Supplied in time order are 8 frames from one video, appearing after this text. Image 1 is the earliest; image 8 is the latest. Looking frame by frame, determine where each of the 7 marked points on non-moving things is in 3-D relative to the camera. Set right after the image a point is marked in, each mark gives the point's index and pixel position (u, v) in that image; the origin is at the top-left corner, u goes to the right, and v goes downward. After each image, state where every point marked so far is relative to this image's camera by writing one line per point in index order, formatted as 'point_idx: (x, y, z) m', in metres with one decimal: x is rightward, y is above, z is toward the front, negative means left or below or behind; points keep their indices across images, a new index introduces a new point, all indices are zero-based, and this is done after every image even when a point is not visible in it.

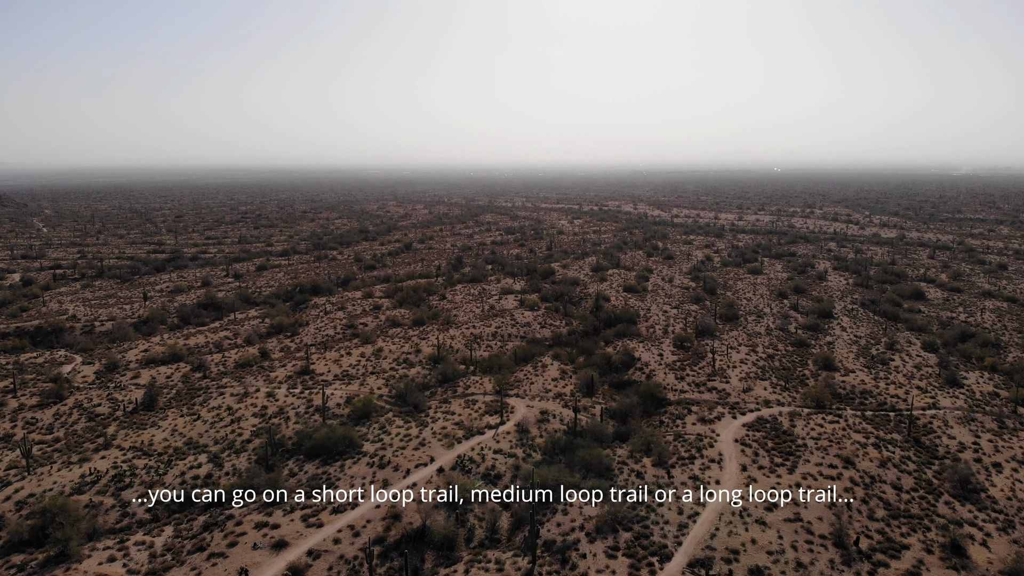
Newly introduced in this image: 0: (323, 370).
0: (-3.1, -1.4, +15.7) m
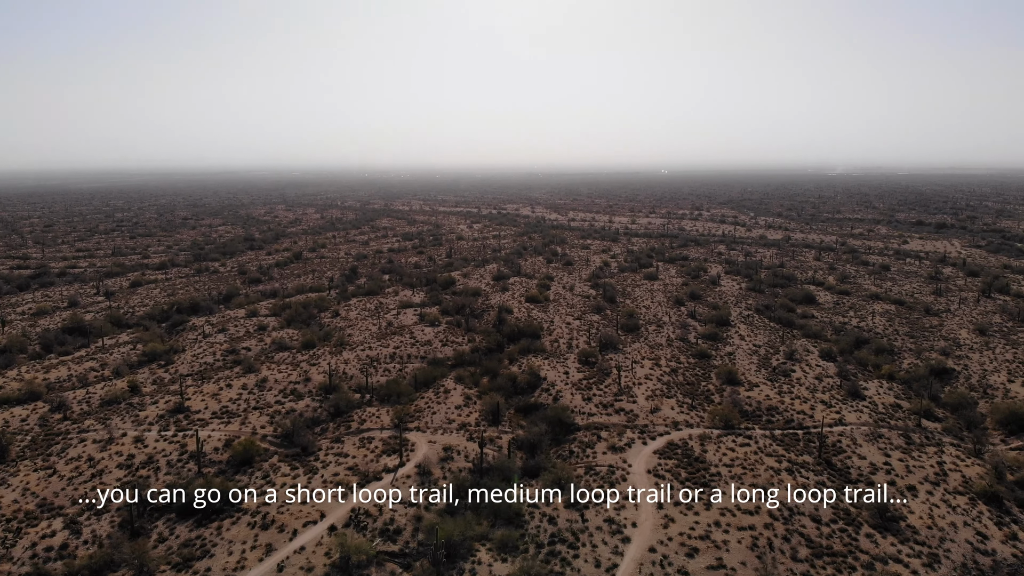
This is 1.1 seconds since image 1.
0: (-4.7, -1.8, +14.3) m
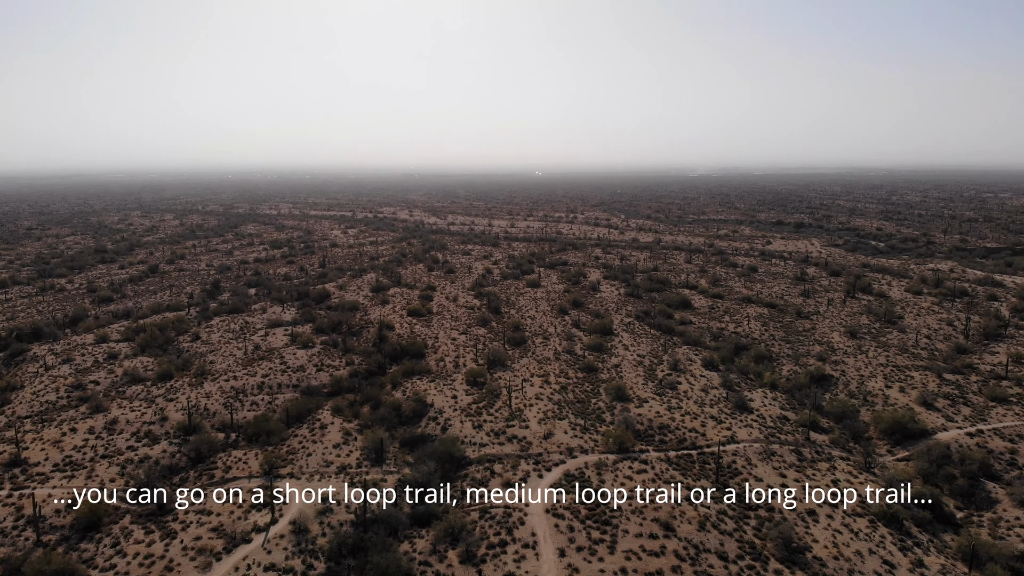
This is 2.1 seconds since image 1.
0: (-6.3, -2.3, +12.6) m
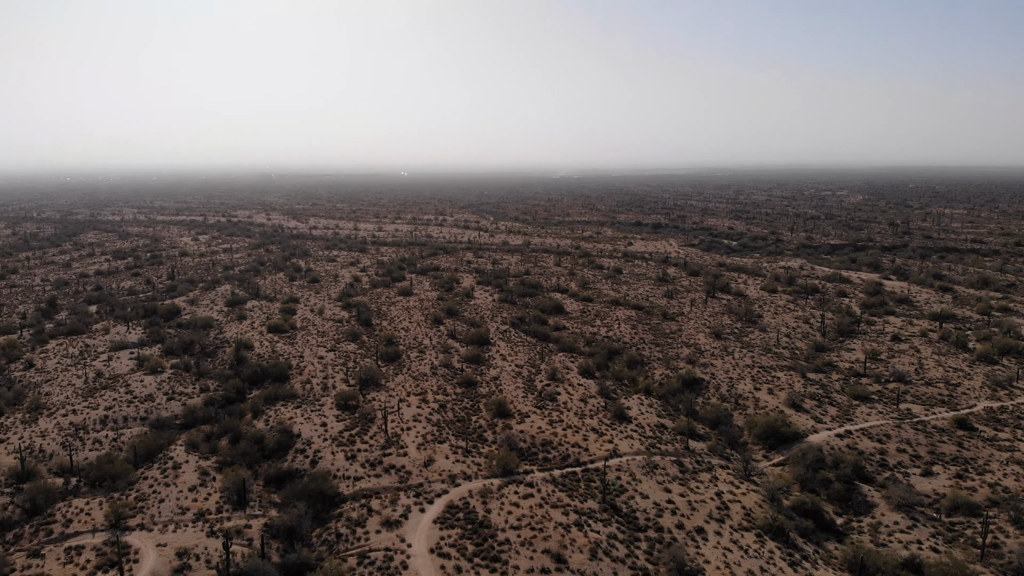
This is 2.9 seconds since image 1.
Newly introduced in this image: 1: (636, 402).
0: (-7.7, -2.7, +10.8) m
1: (+2.5, -2.4, +17.9) m
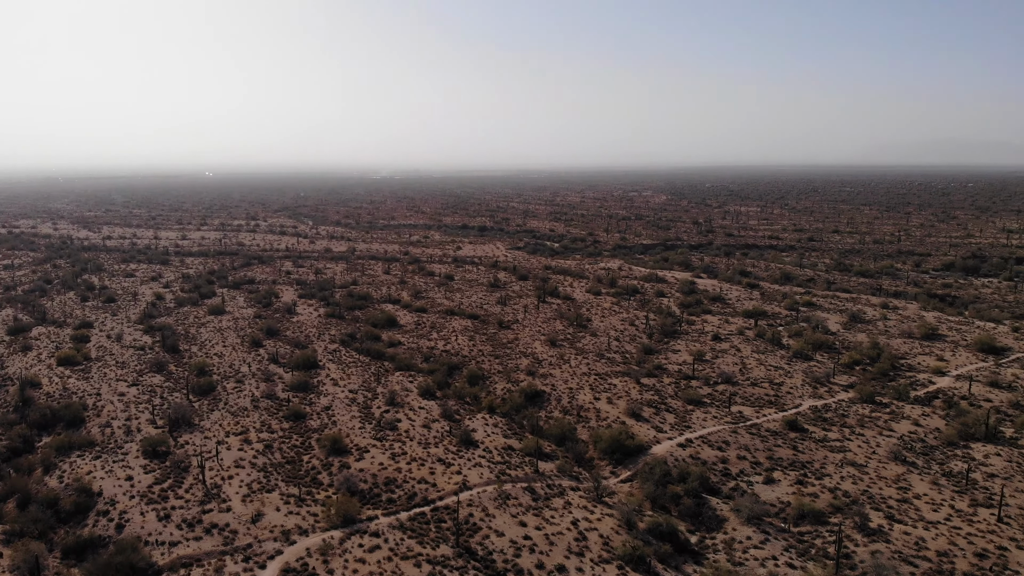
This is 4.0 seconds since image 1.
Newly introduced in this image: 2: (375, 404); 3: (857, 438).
0: (-9.1, -3.2, +8.1) m
1: (-0.5, -2.6, +17.0) m
2: (-2.6, -2.2, +17.6) m
3: (+6.4, -2.8, +17.7) m
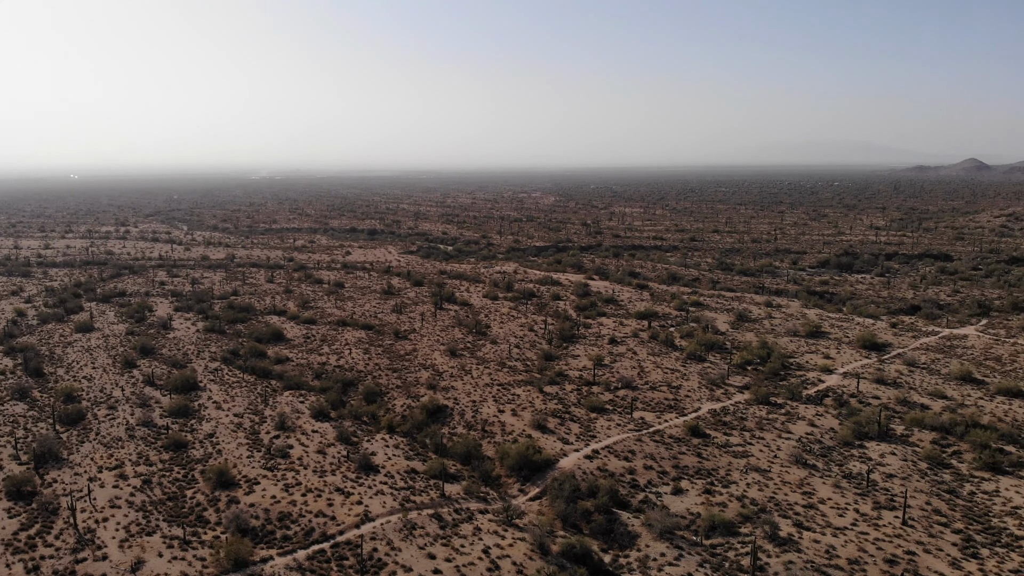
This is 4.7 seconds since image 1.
0: (-9.7, -3.6, +6.3) m
1: (-2.2, -2.8, +16.2) m
2: (-4.3, -2.4, +16.5) m
3: (+4.6, -2.9, +17.7) m
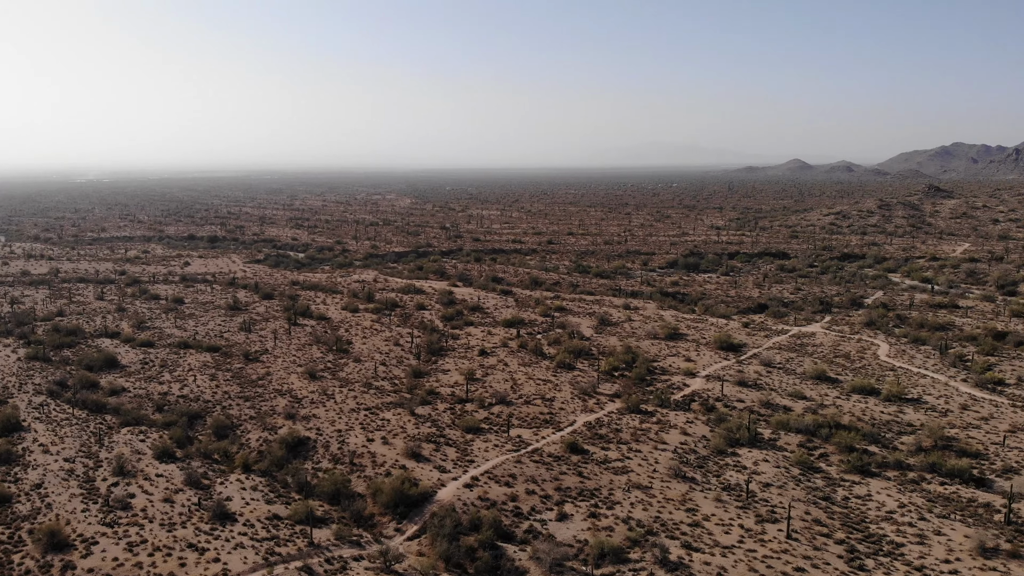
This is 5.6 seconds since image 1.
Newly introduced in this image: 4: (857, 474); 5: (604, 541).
0: (-10.0, -4.1, +3.7) m
1: (-4.2, -3.2, +14.7) m
2: (-6.4, -2.8, +14.7) m
3: (+2.2, -3.1, +17.3) m
4: (+6.2, -3.4, +17.2) m
5: (+1.3, -3.5, +13.1) m
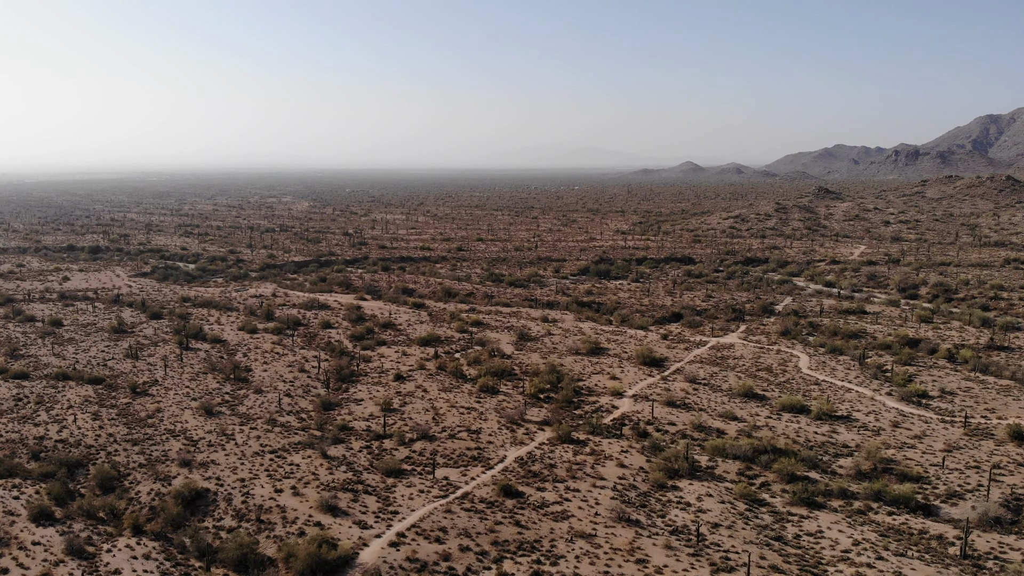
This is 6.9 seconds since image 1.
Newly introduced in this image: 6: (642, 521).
0: (-9.7, -4.7, +1.2) m
1: (-5.1, -3.7, +12.7) m
2: (-7.3, -3.4, +12.5) m
3: (+1.0, -3.5, +16.0) m
4: (+5.0, -3.8, +16.3) m
5: (+0.5, -3.9, +11.7) m
6: (+2.1, -3.7, +15.0) m
